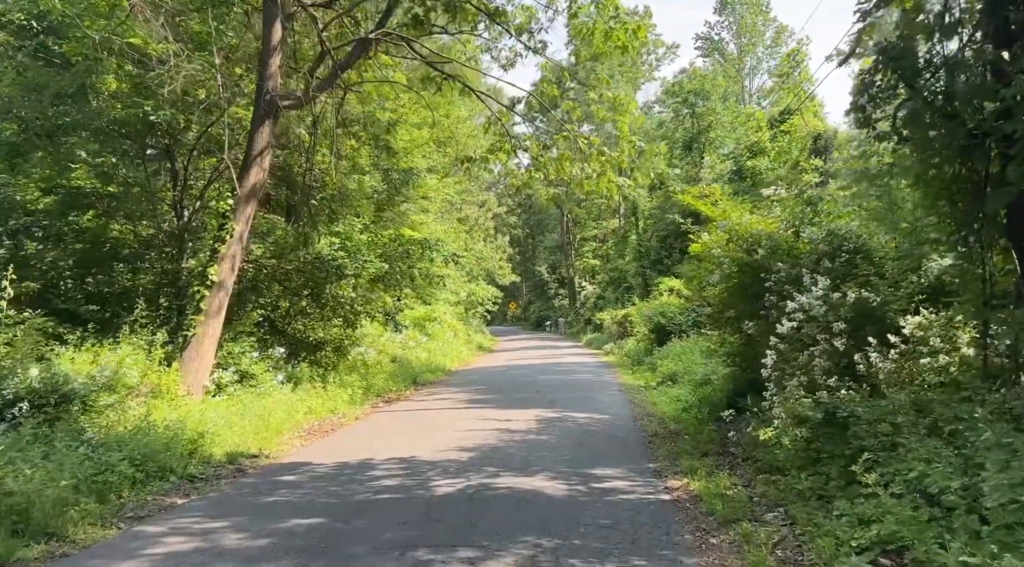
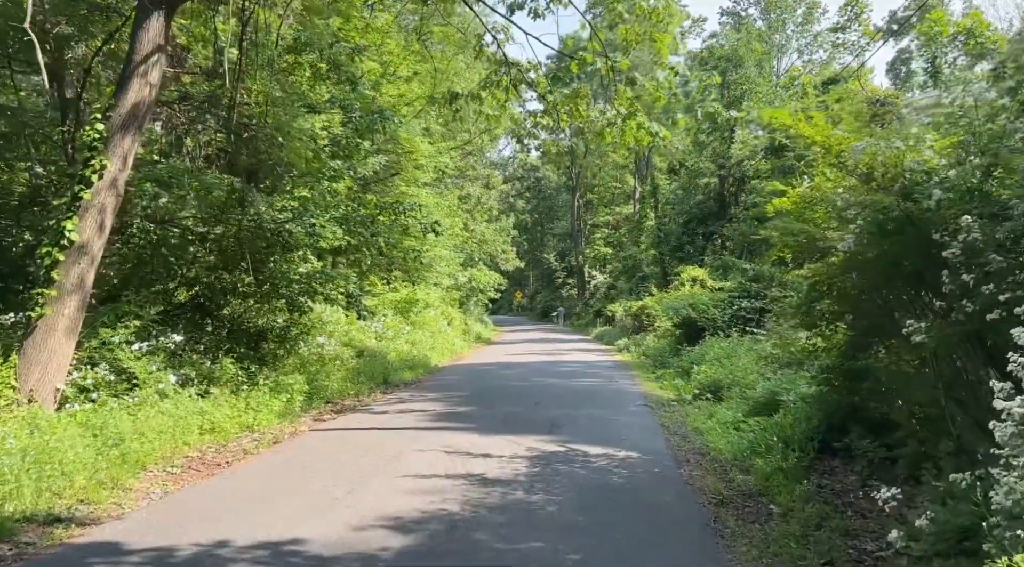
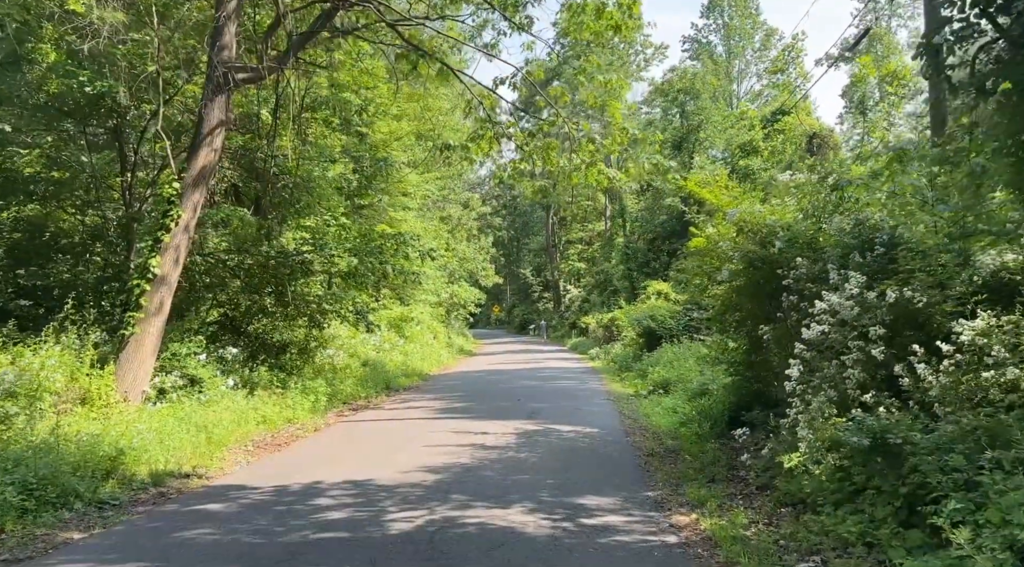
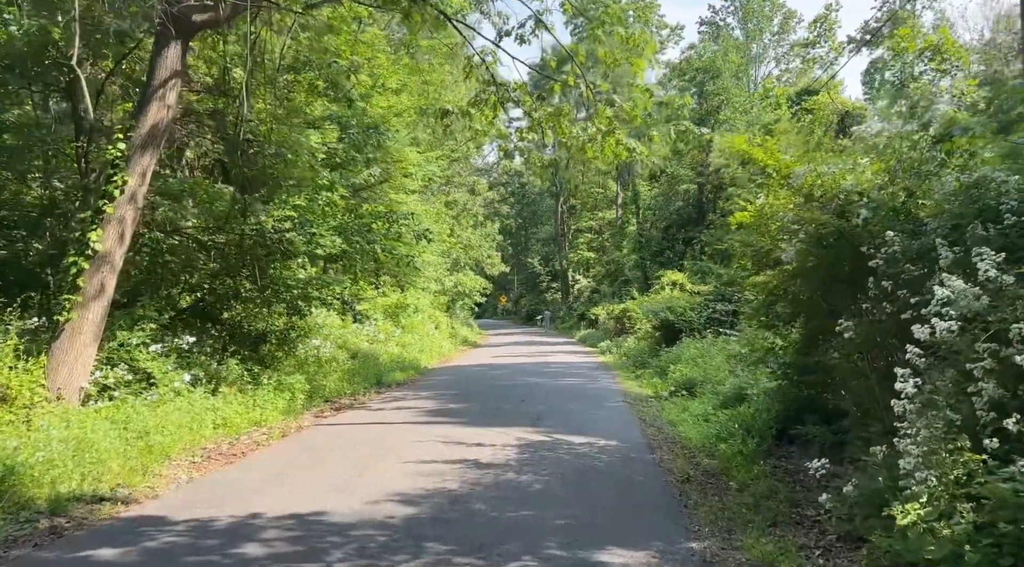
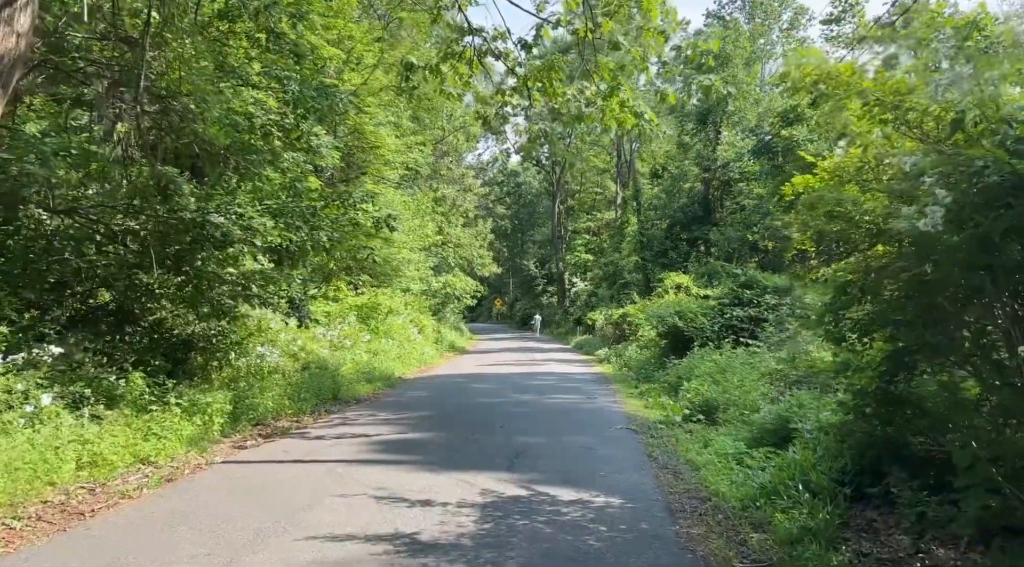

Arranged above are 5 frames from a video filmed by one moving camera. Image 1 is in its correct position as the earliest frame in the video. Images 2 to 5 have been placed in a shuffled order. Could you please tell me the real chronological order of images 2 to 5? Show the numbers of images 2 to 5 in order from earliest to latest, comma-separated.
3, 4, 2, 5
